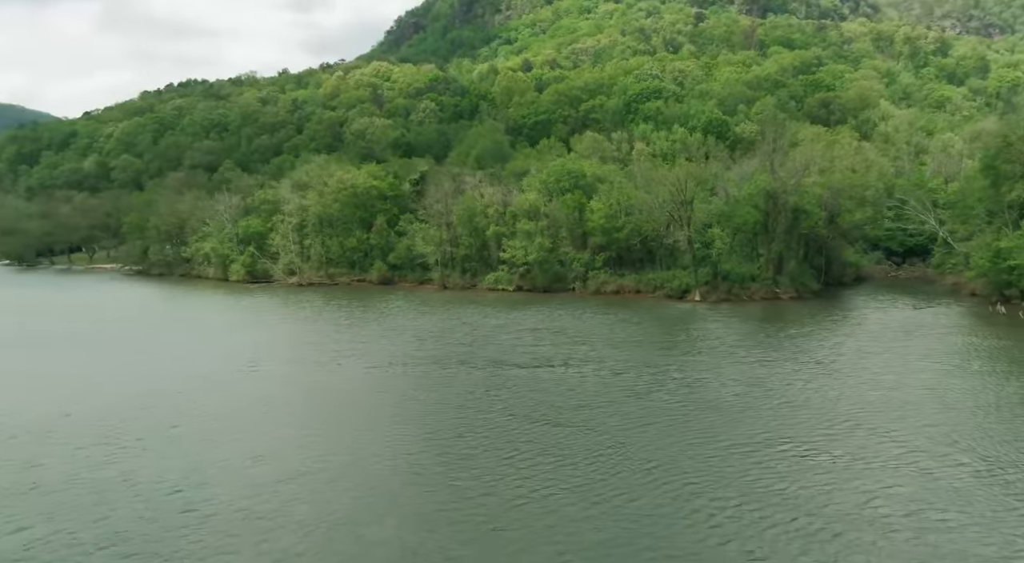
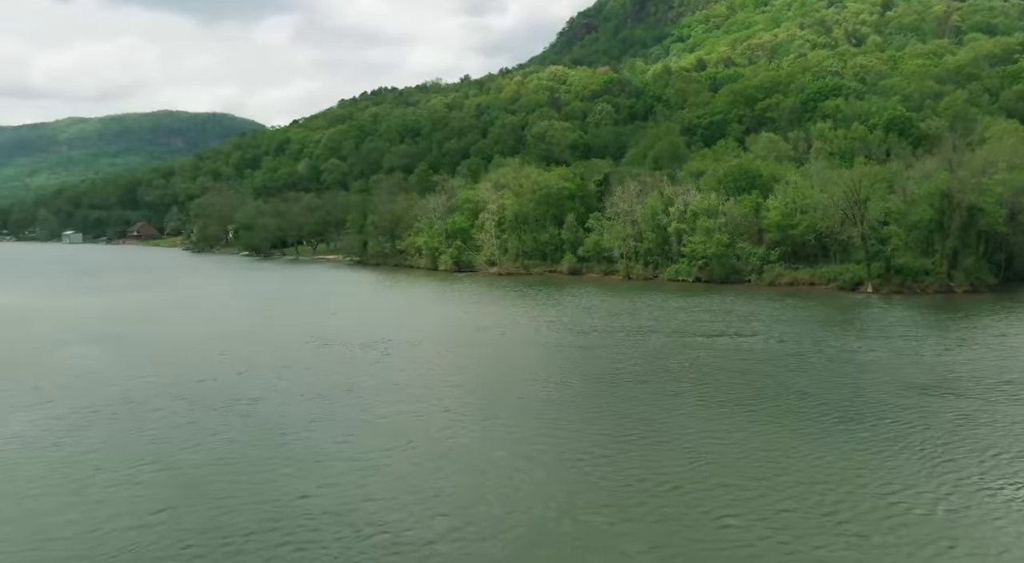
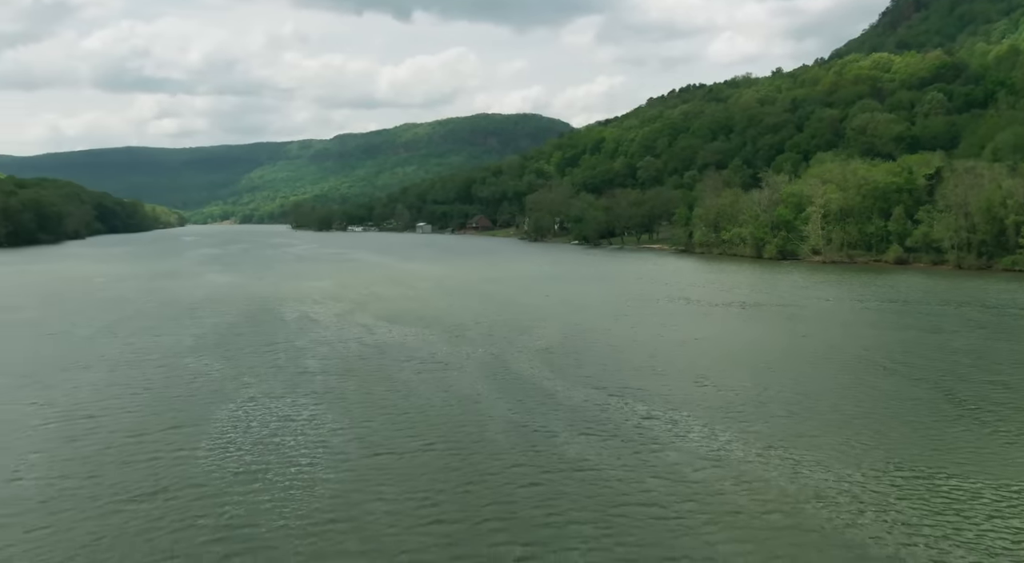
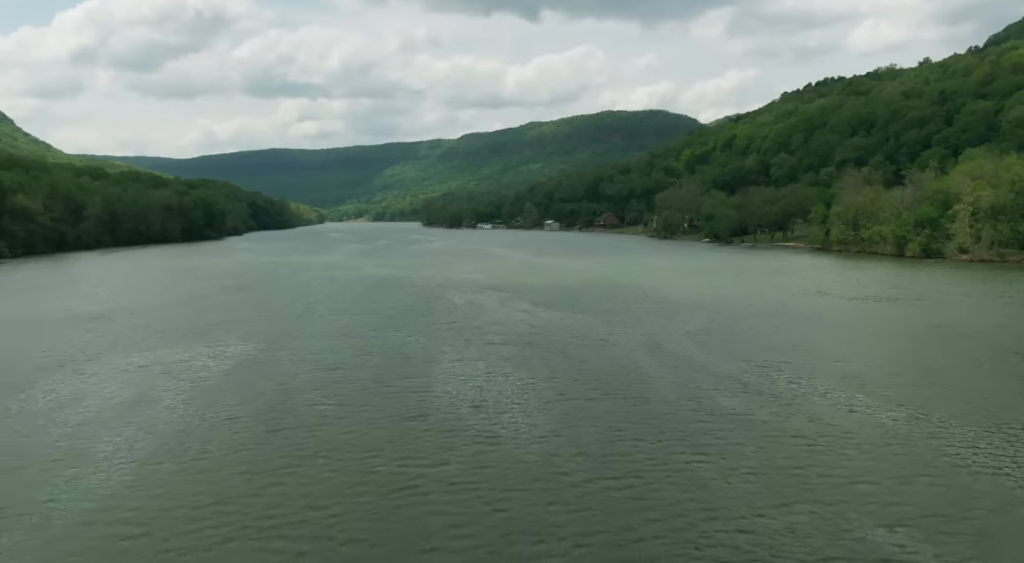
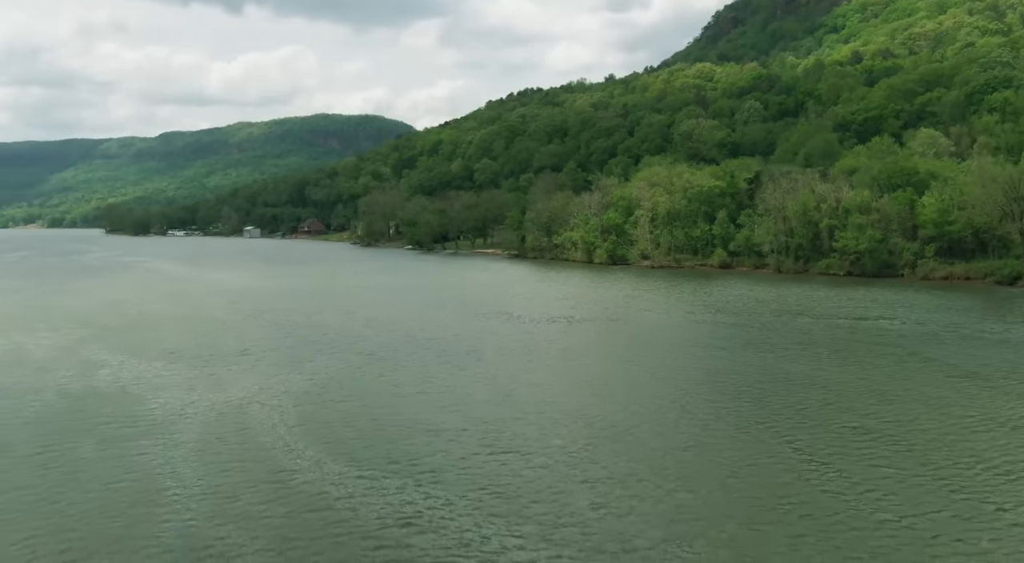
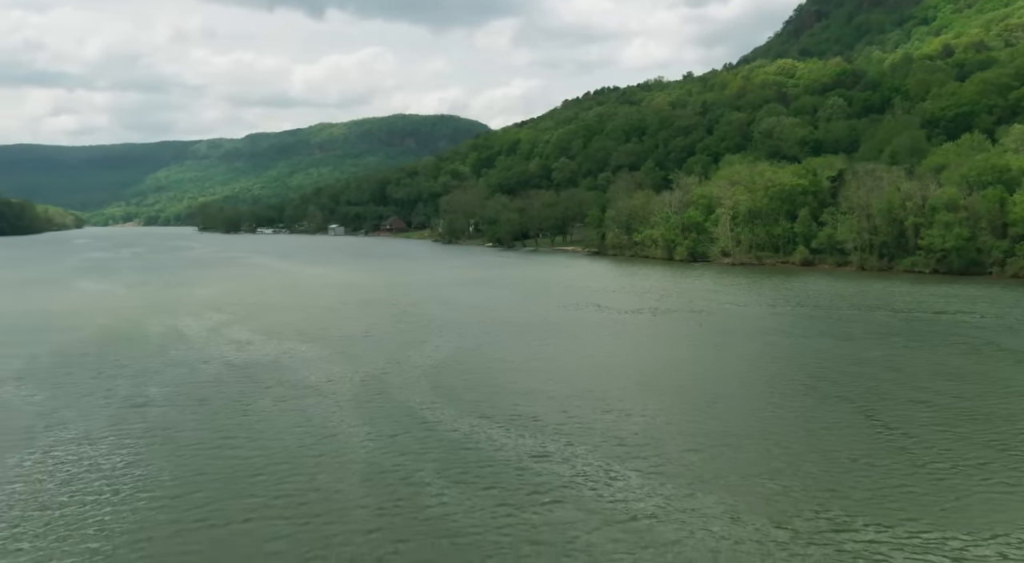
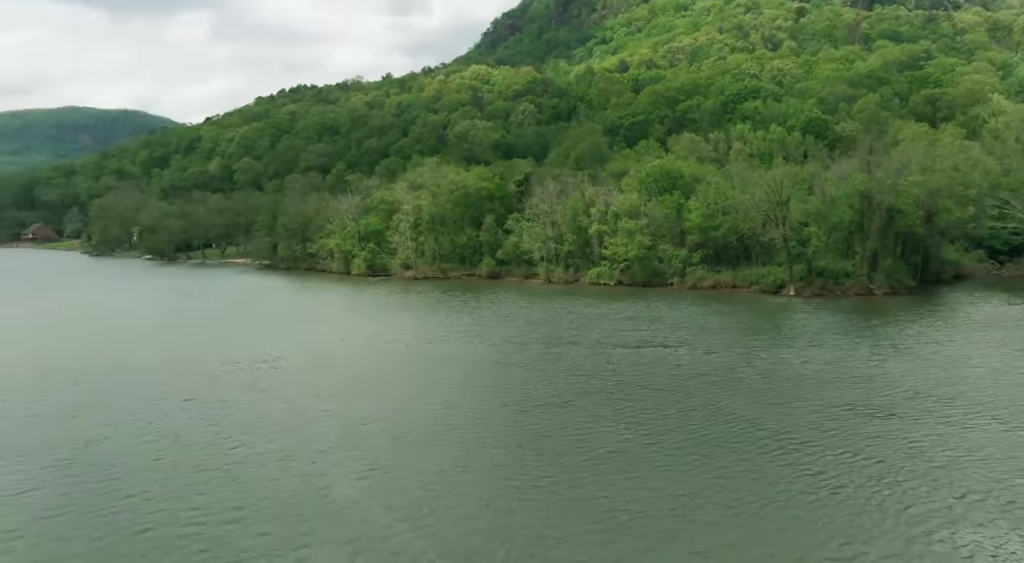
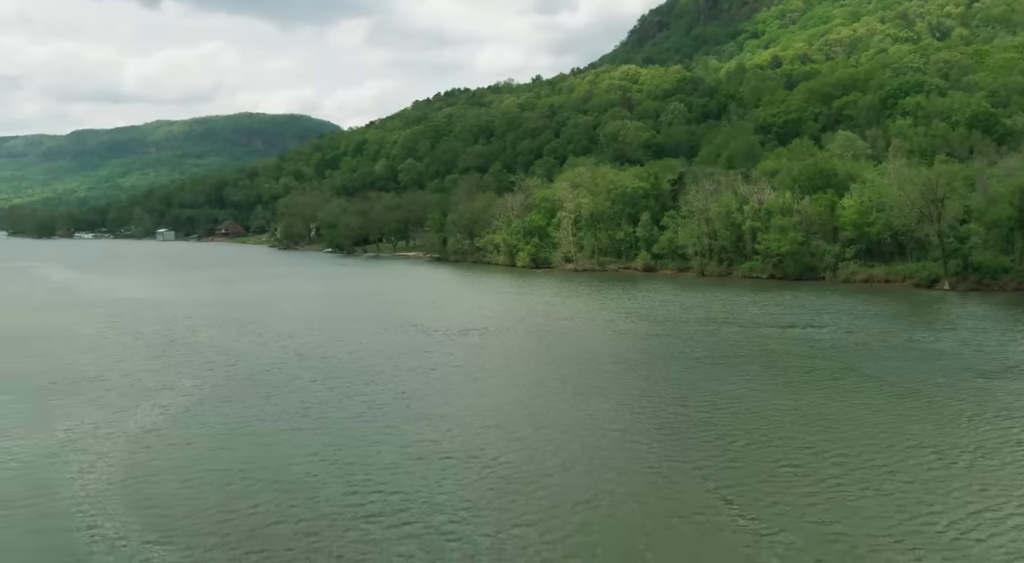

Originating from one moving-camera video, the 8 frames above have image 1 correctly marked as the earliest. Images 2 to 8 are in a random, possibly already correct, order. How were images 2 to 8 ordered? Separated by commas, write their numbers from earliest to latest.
7, 2, 8, 5, 6, 3, 4
